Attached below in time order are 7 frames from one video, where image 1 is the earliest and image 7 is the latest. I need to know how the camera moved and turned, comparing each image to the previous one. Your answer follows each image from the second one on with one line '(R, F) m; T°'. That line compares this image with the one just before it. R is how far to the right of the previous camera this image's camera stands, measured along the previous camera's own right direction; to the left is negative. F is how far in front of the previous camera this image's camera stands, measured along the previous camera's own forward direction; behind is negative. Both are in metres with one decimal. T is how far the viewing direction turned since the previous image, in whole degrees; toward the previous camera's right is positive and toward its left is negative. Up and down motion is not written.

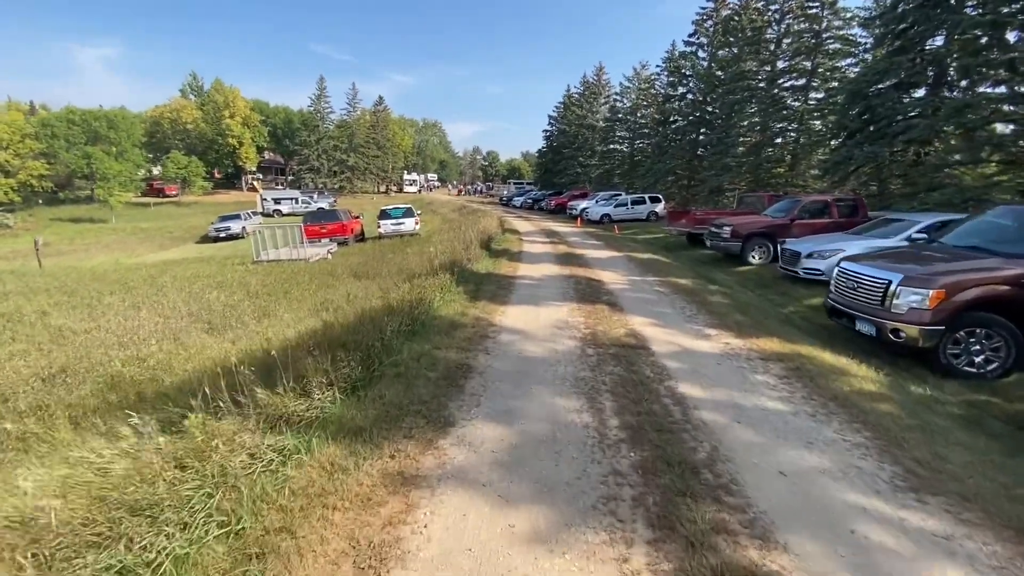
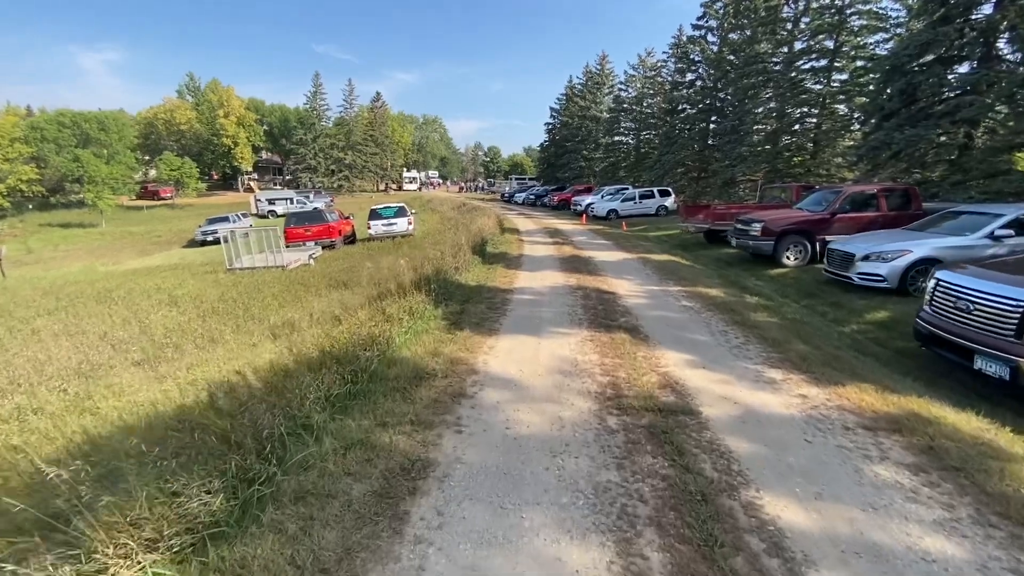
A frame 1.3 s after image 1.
(+0.2, +1.8) m; -1°
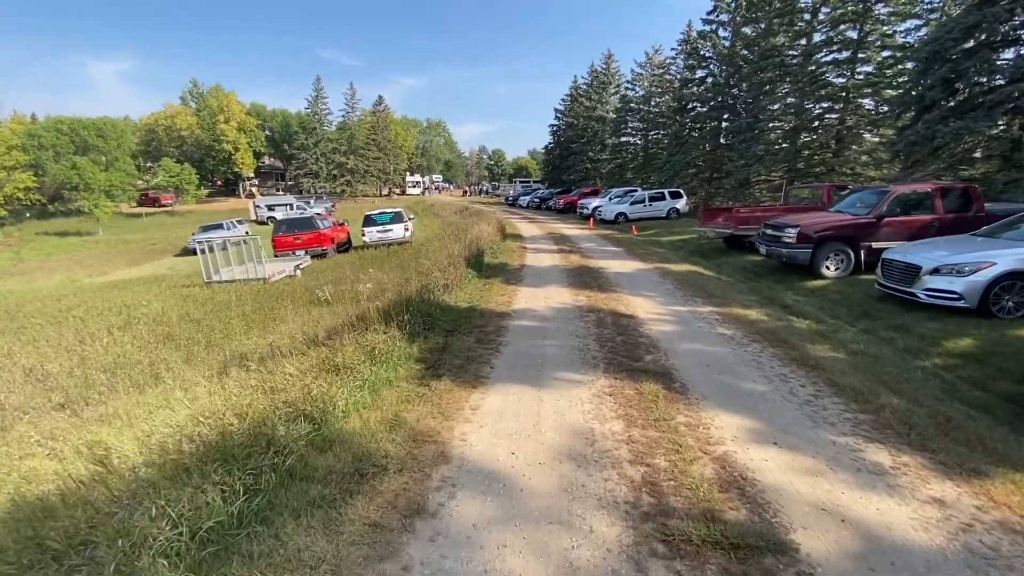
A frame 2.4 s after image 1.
(+0.1, +1.4) m; -1°
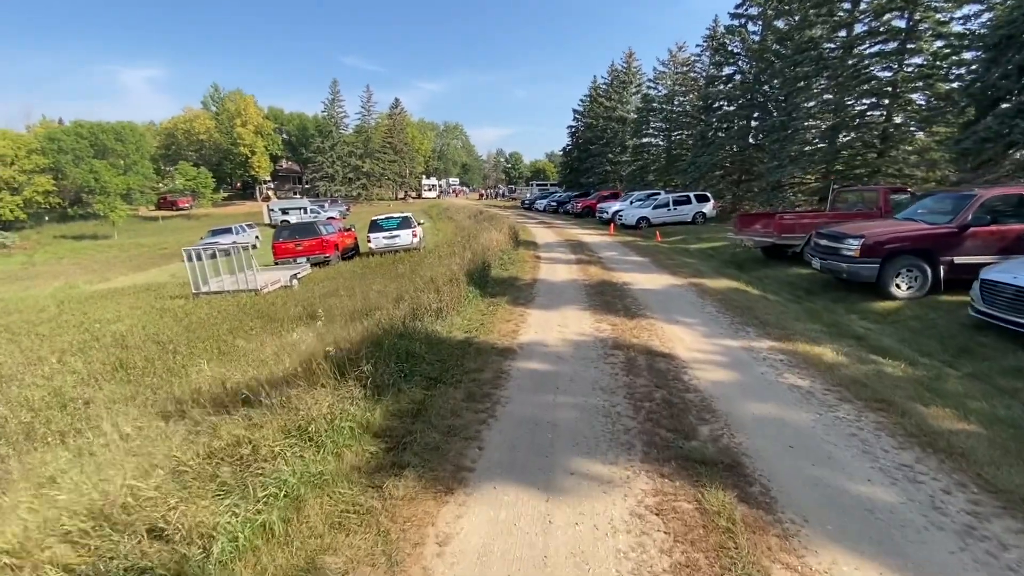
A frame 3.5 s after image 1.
(+0.1, +1.5) m; -2°
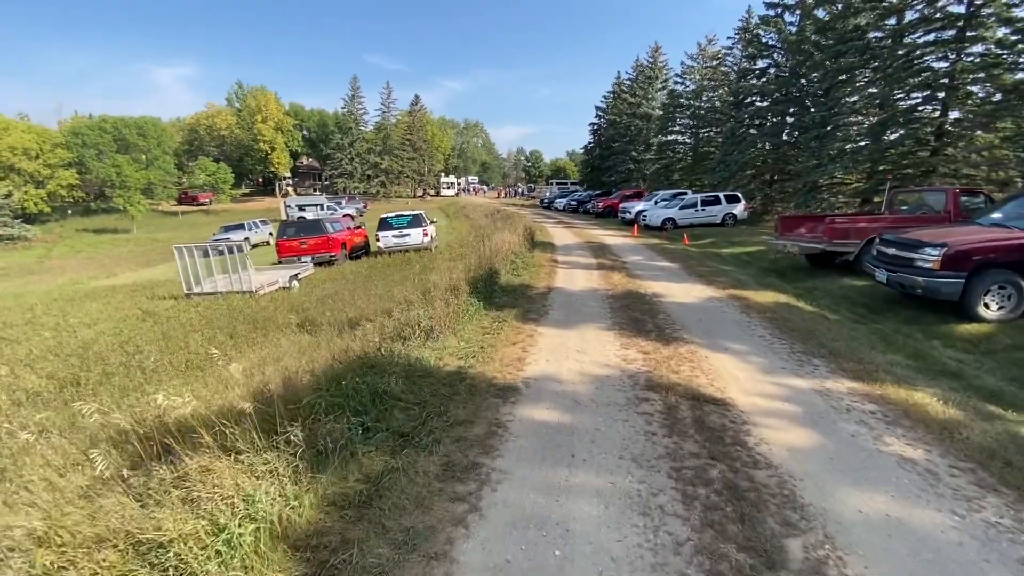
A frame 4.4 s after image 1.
(+0.1, +1.2) m; -2°
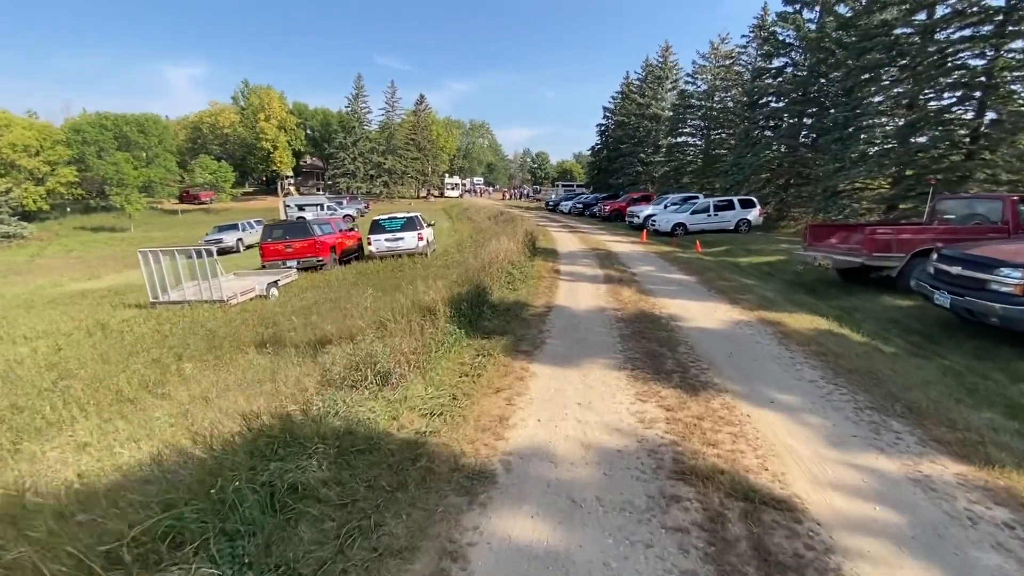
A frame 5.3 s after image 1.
(+0.2, +1.3) m; -1°
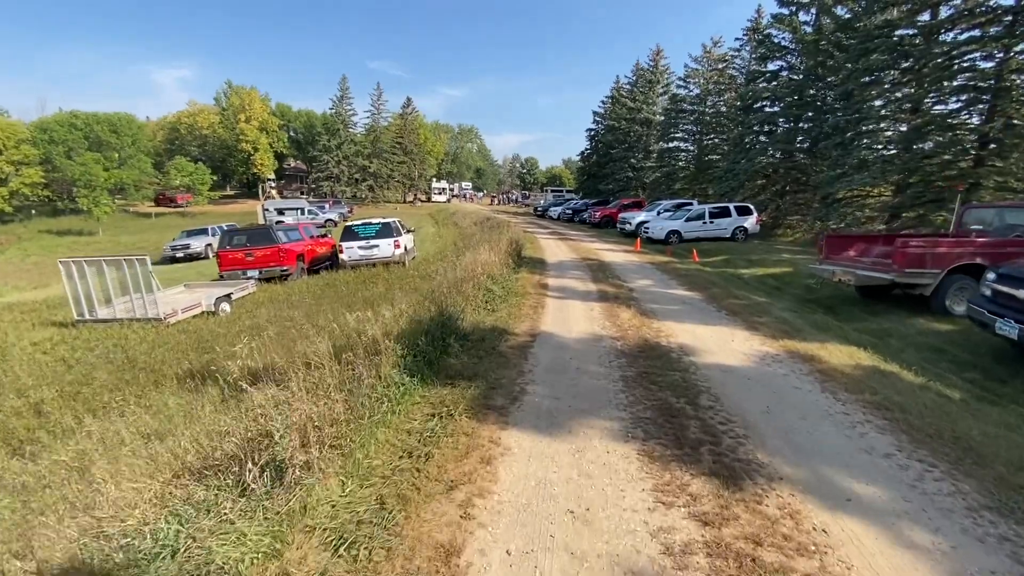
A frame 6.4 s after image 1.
(+0.2, +1.4) m; +1°
